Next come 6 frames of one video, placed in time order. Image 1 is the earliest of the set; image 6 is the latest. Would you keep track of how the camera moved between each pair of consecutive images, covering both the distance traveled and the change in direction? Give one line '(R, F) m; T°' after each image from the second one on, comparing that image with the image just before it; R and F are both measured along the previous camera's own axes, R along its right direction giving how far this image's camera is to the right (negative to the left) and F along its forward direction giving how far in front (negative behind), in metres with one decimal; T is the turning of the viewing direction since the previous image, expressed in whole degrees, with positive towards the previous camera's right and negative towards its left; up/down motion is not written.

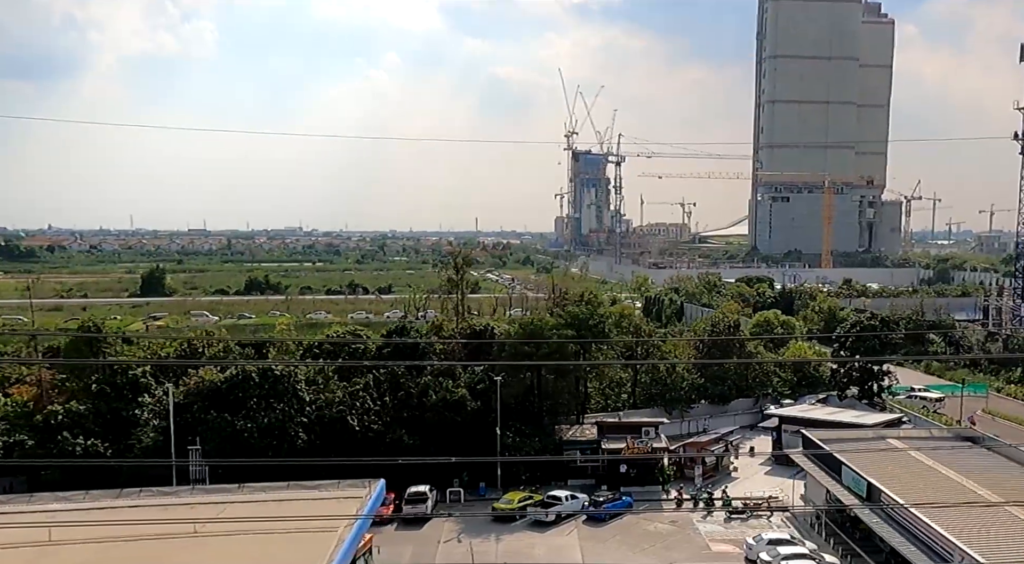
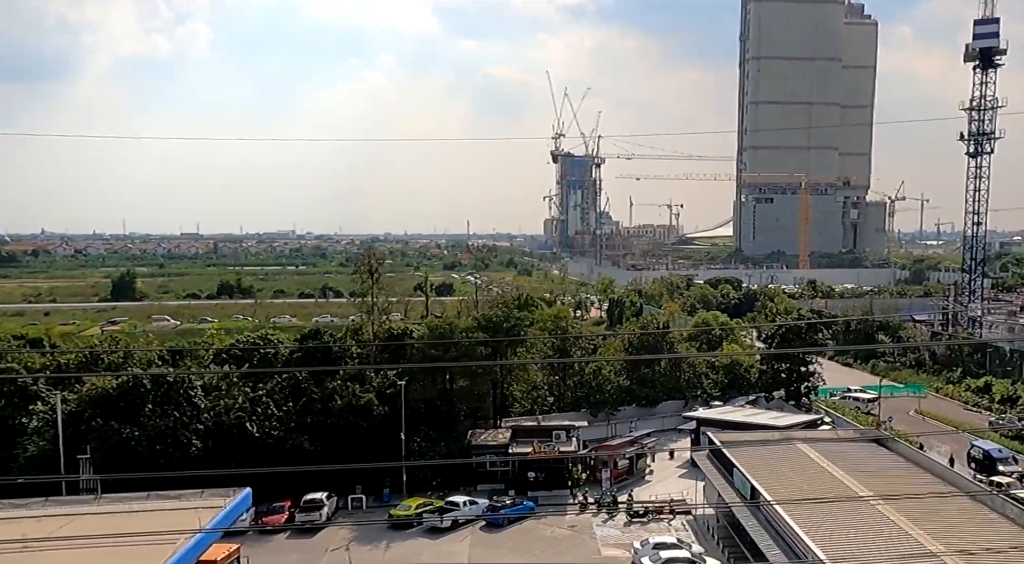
(+1.4, +0.1) m; +1°
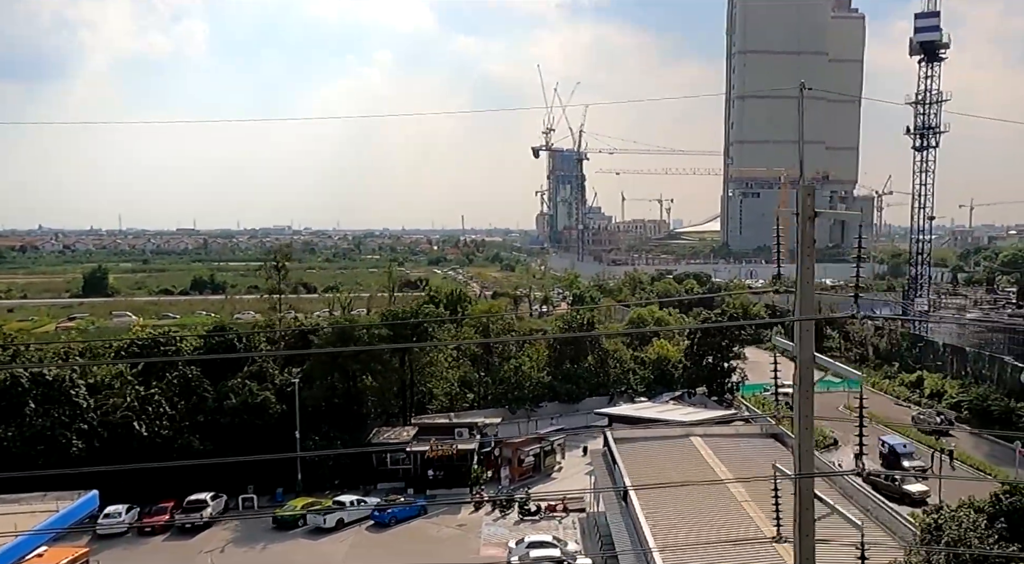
(+1.6, +0.2) m; +1°
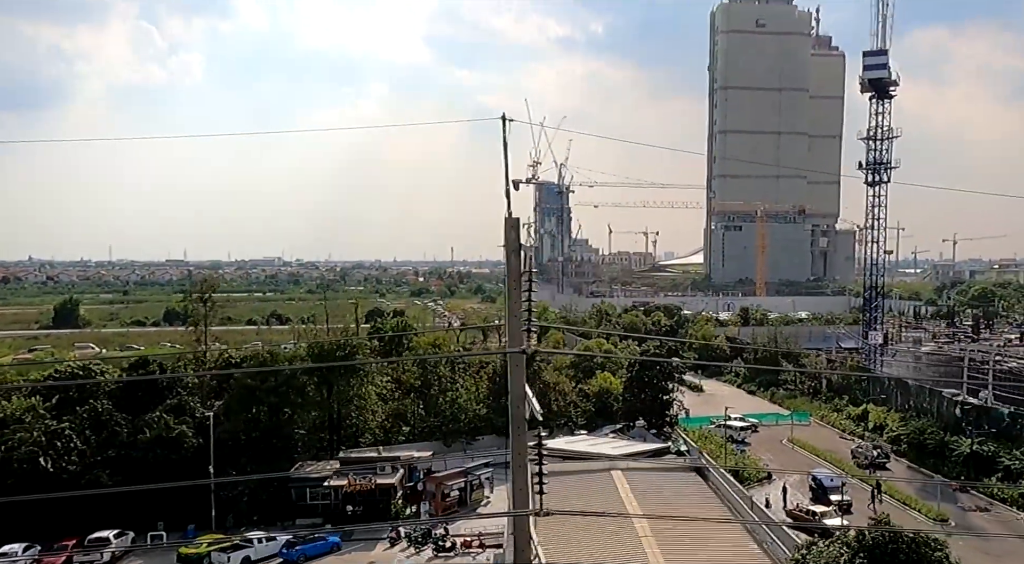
(+1.1, +0.1) m; +1°
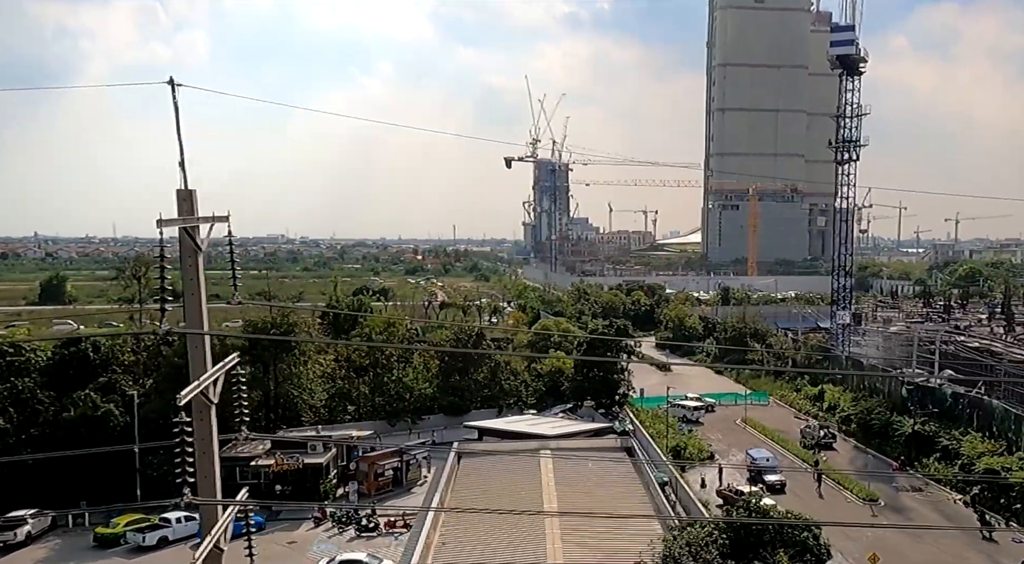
(+1.2, +0.2) m; 0°
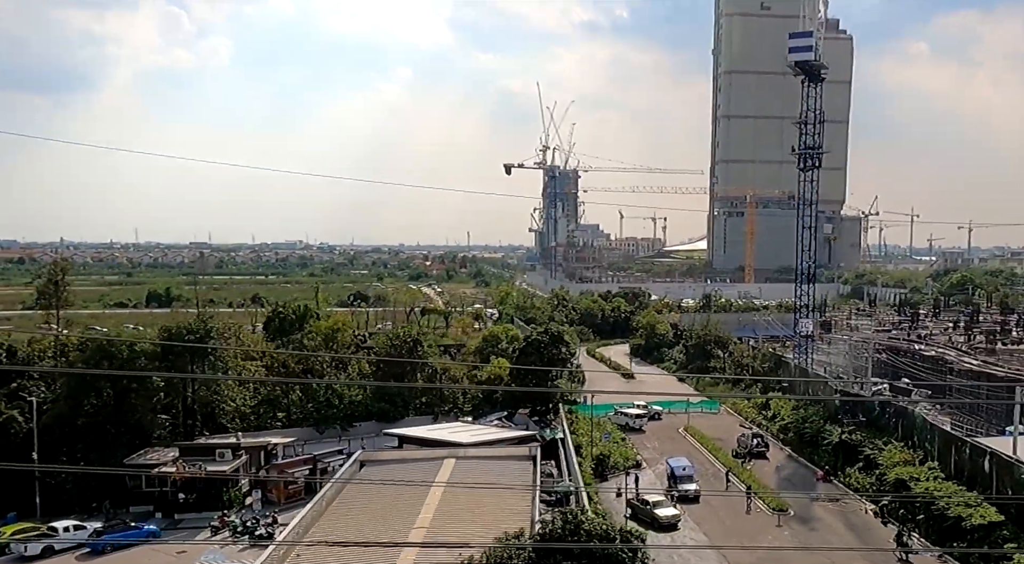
(+1.7, +0.2) m; 0°
